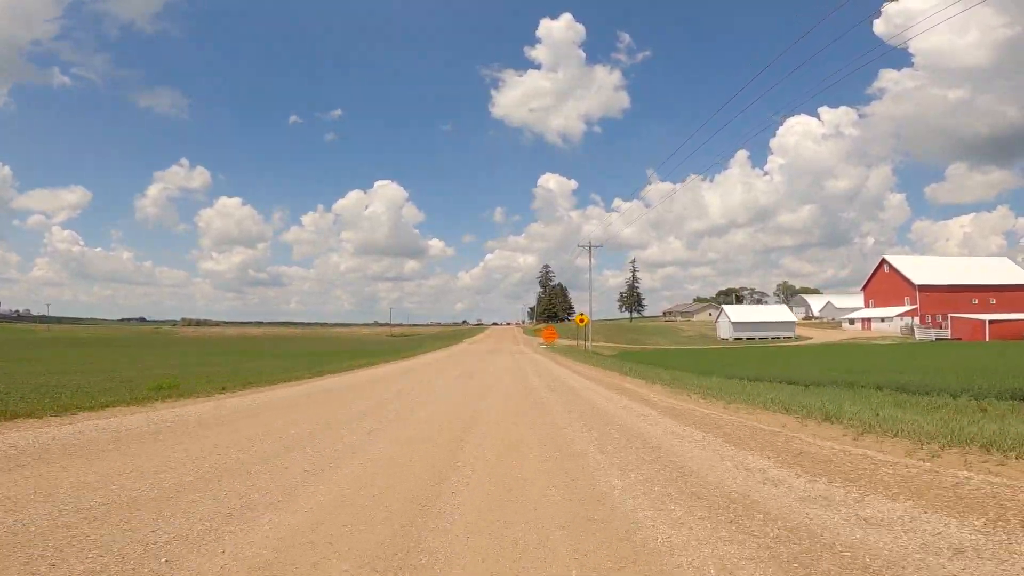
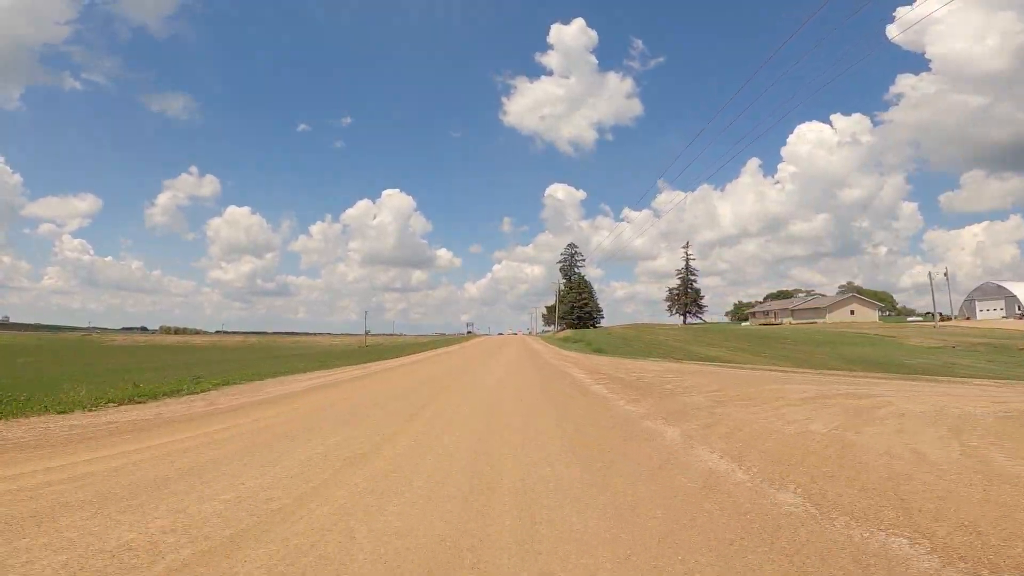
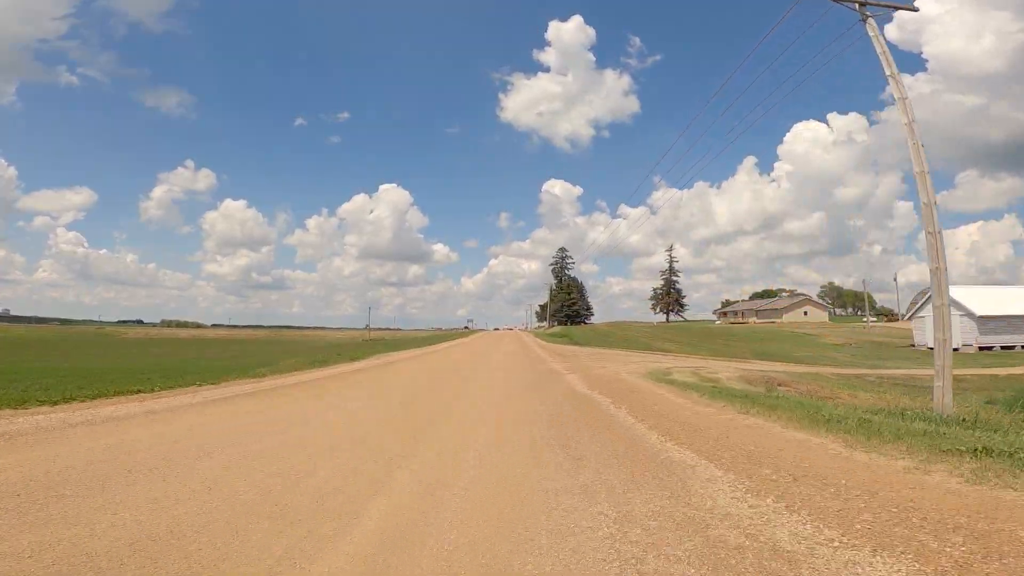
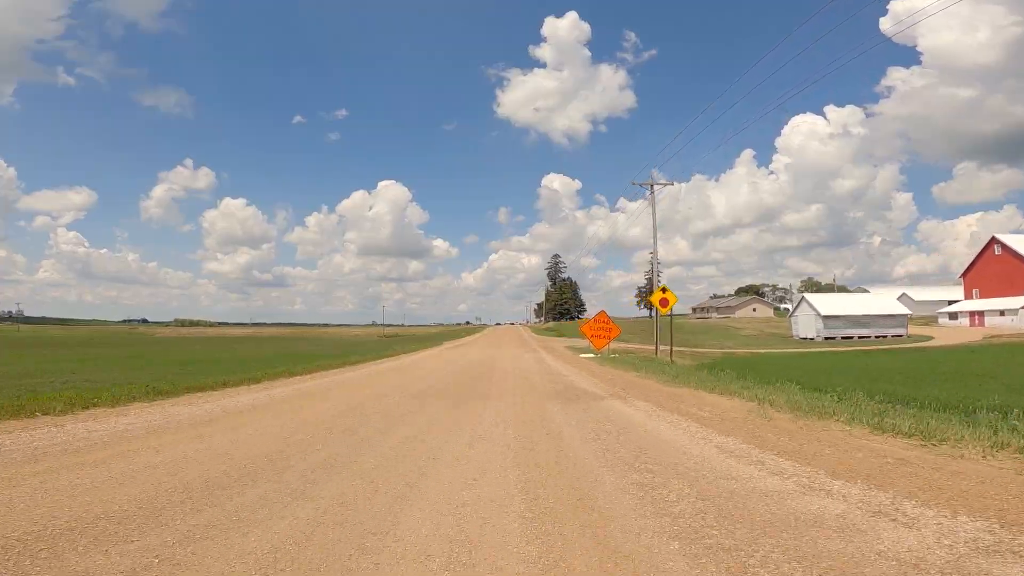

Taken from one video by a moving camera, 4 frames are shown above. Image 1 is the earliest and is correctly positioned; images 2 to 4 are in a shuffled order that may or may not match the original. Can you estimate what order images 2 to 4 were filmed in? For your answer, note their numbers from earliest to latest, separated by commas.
4, 3, 2
